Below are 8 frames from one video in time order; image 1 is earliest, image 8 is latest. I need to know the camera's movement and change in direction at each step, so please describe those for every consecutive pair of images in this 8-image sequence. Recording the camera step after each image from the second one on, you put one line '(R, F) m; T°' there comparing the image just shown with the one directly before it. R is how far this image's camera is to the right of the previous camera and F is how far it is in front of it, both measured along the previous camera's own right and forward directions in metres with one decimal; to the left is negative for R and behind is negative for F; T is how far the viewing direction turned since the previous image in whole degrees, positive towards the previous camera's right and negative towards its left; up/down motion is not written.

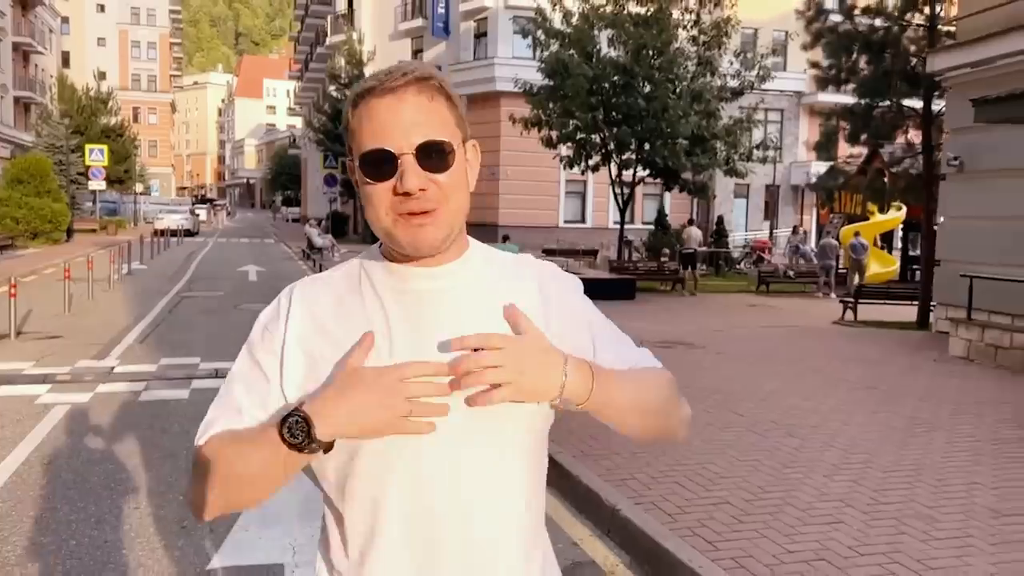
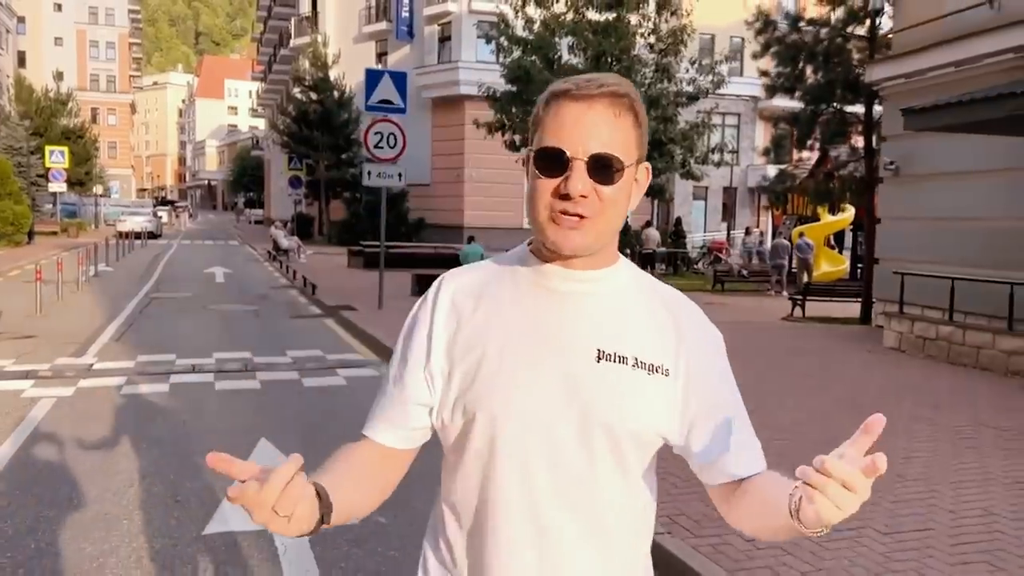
(0.0, -0.6) m; +2°
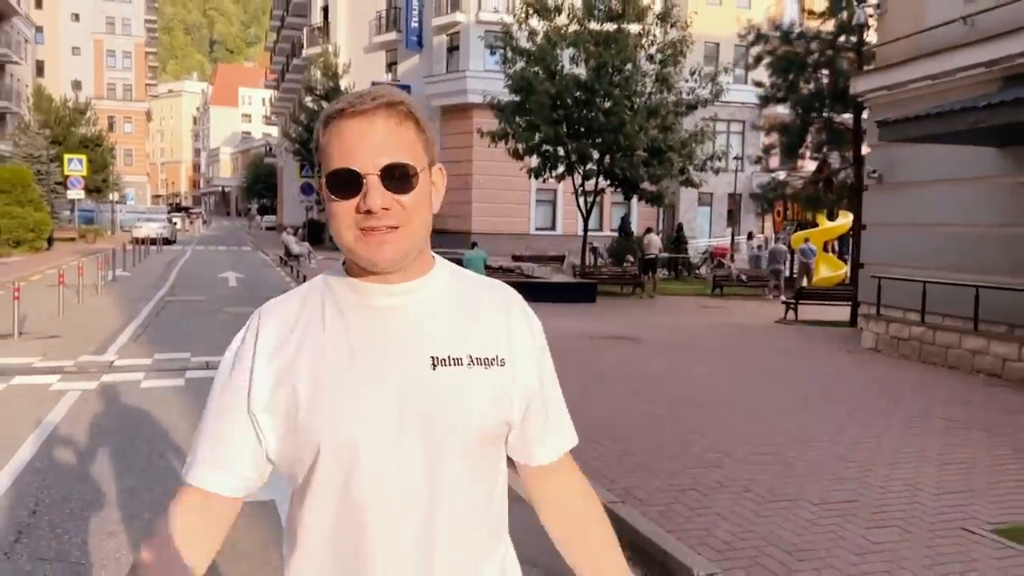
(+0.3, -0.7) m; -1°
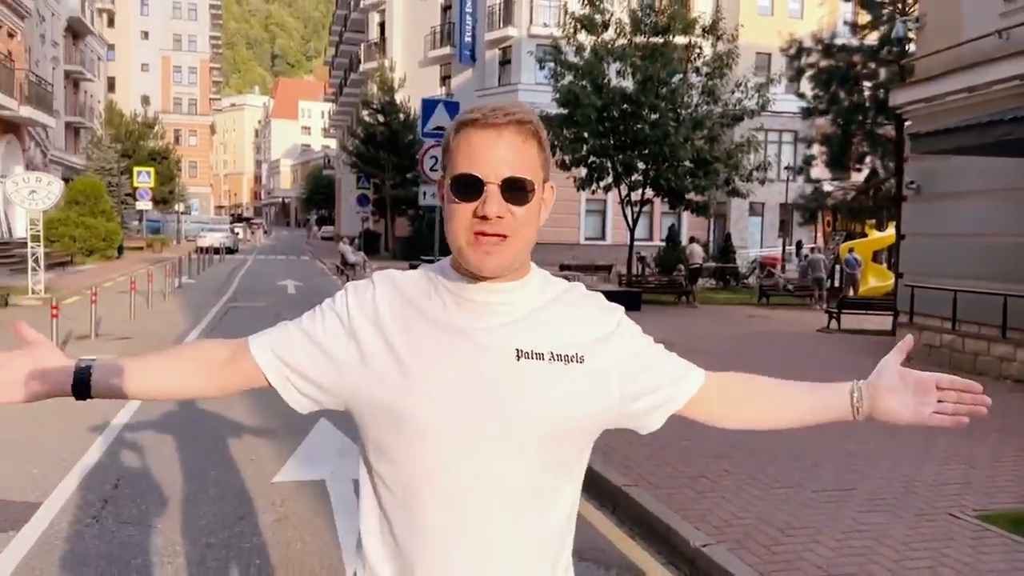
(+0.2, -0.6) m; -4°
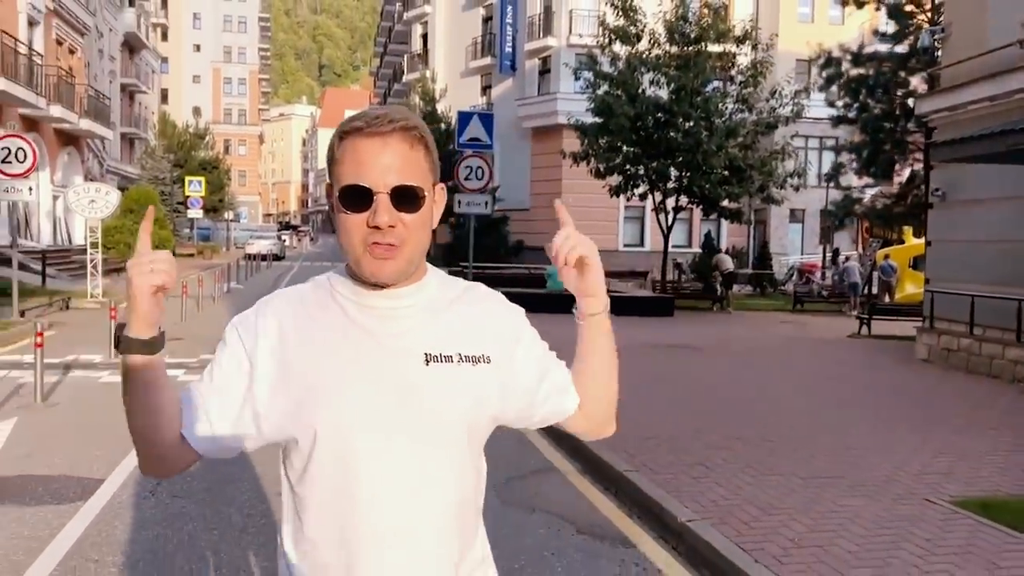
(+0.3, -0.6) m; -3°
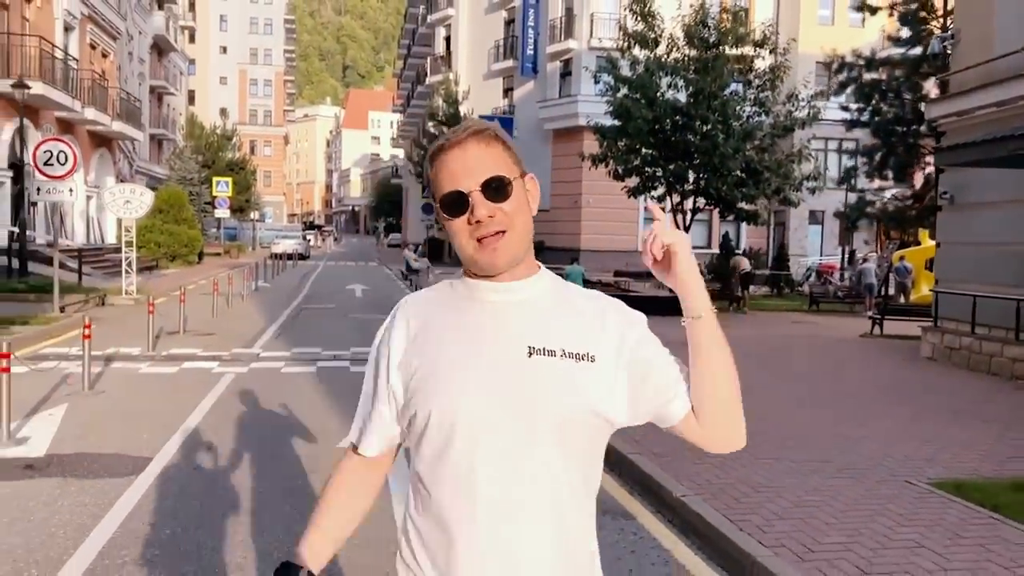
(+0.1, -0.6) m; -1°
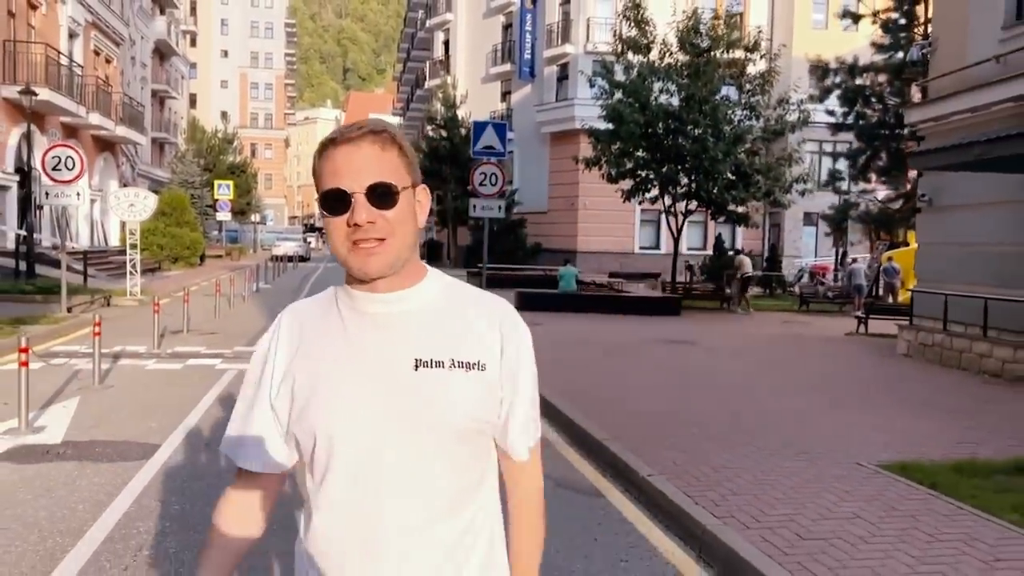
(+0.2, -0.6) m; 0°
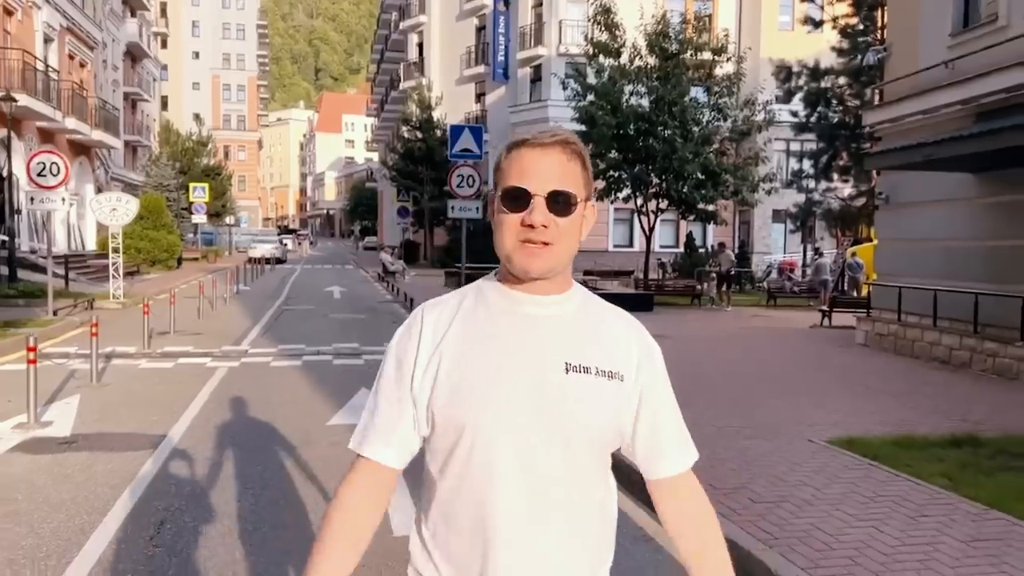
(-0.1, -0.6) m; +2°
